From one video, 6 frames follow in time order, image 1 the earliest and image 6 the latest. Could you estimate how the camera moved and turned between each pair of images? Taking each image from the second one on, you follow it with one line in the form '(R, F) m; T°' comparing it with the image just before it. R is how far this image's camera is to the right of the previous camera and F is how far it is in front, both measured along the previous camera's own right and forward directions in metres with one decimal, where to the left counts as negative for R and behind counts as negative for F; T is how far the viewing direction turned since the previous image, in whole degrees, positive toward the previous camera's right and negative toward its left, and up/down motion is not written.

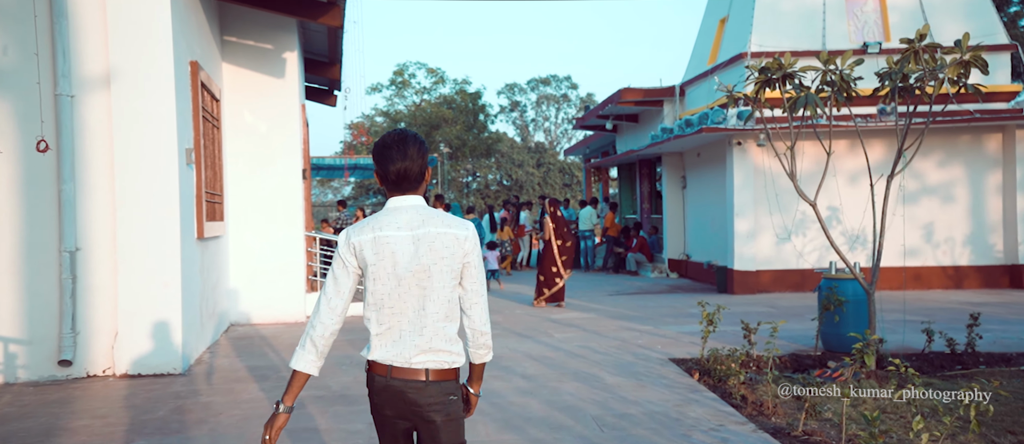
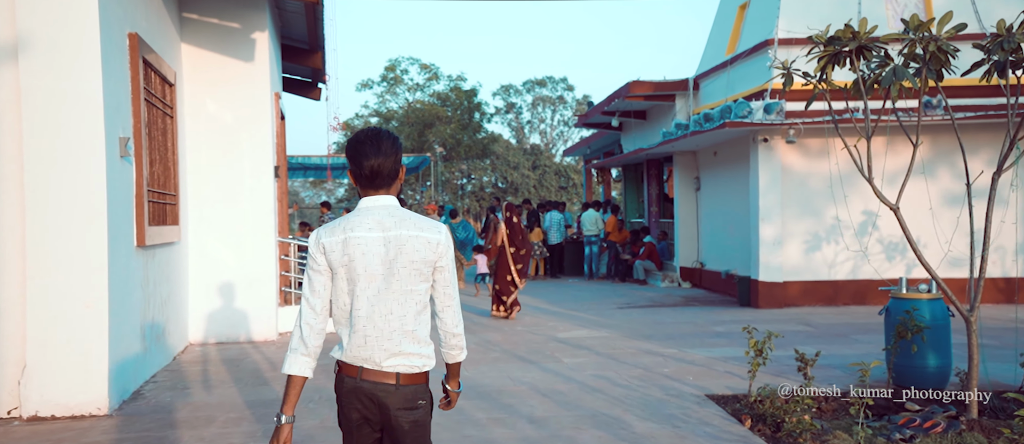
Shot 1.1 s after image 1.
(-0.1, +1.3) m; 0°
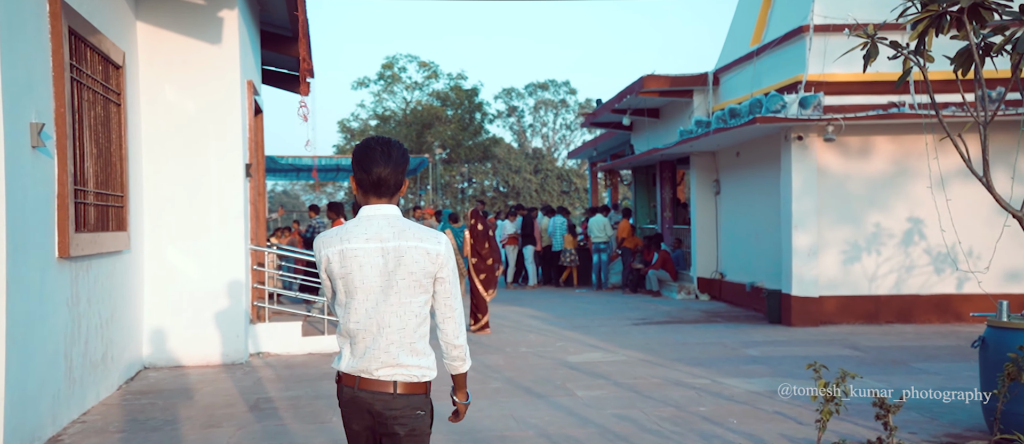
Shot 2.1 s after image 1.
(0.0, +1.2) m; 0°
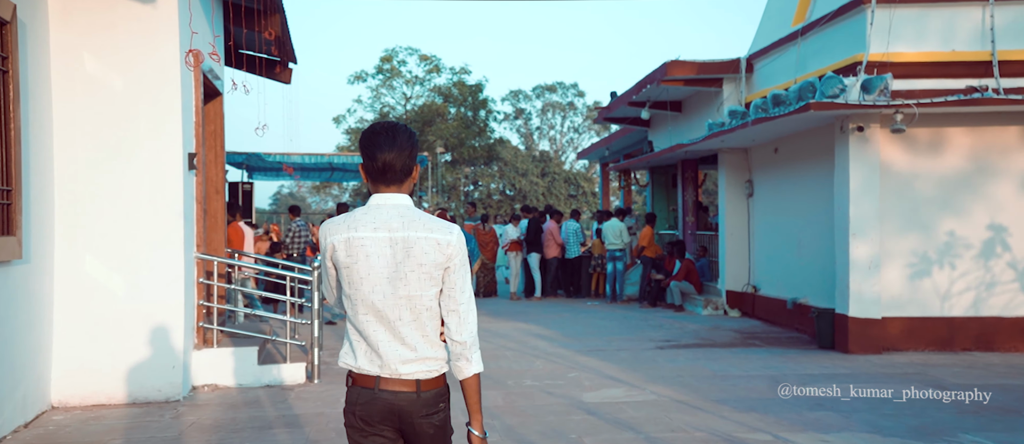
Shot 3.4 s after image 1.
(0.0, +1.6) m; 0°
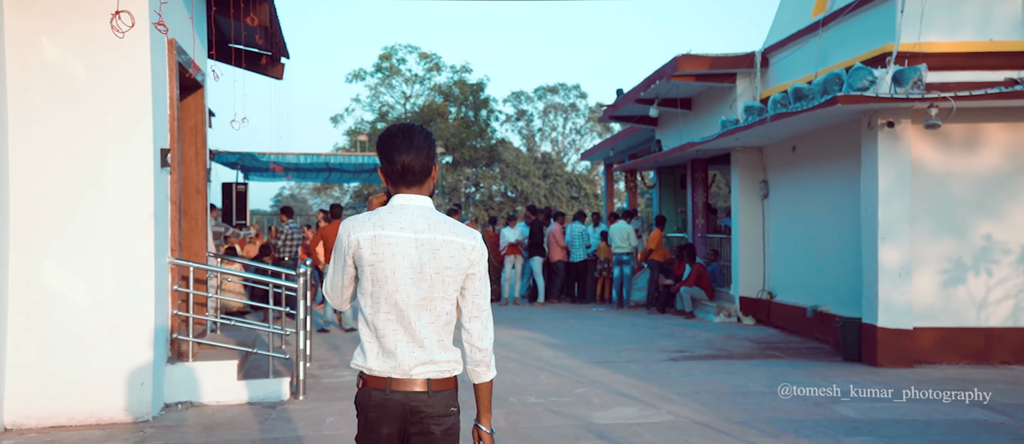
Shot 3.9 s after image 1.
(0.0, +0.6) m; 0°
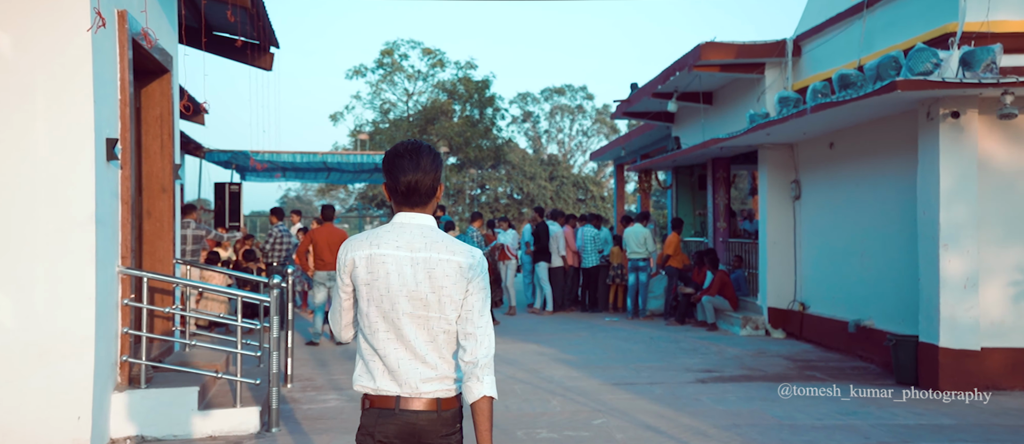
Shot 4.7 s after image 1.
(0.0, +1.0) m; 0°
